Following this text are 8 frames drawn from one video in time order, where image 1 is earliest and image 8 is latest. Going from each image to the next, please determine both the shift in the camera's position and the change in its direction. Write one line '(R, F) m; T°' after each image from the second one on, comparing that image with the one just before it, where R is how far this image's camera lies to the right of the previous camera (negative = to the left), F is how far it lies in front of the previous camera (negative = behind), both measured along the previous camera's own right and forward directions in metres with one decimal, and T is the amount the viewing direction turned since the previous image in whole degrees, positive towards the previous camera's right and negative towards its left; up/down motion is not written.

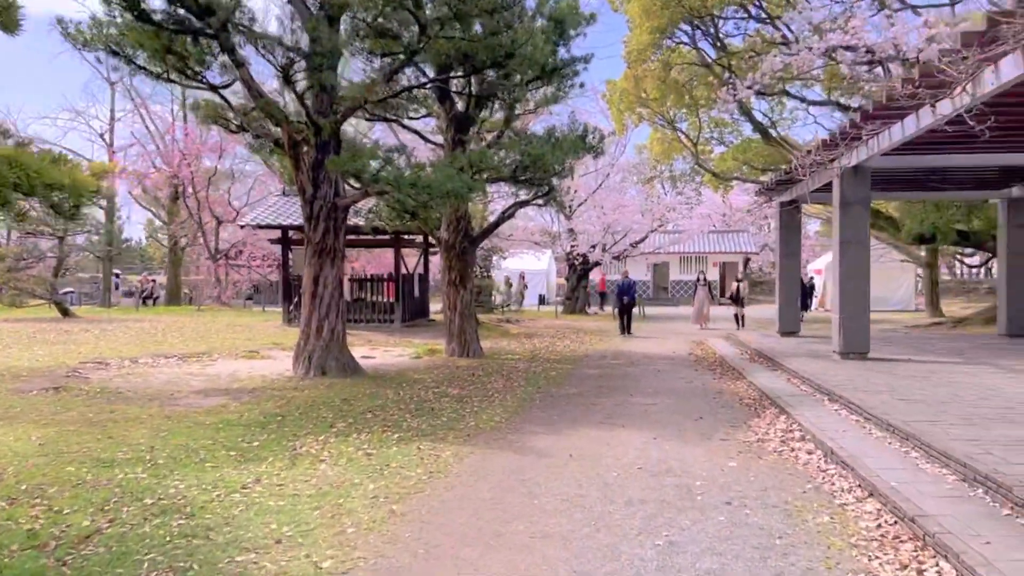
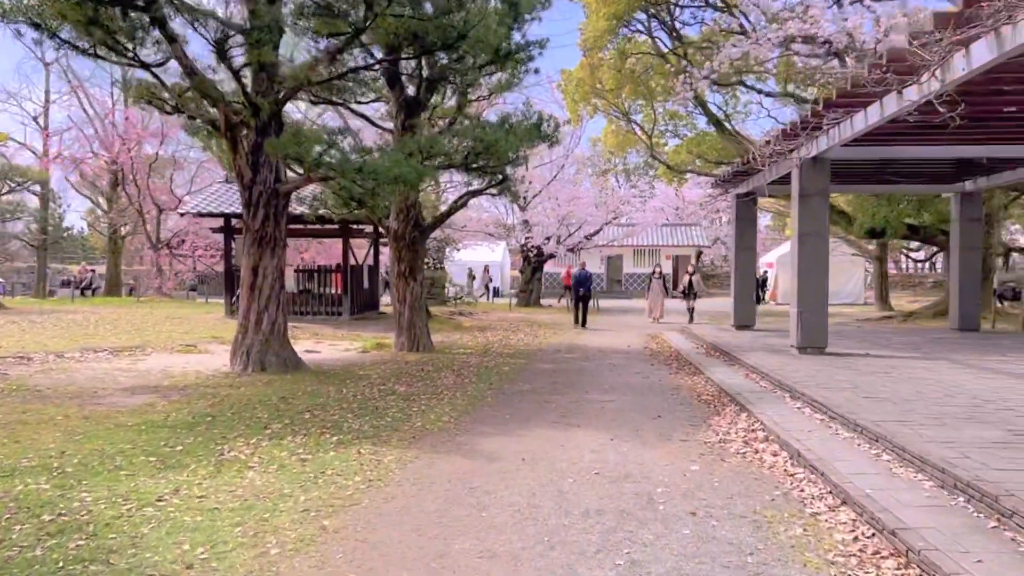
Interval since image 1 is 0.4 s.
(0.0, +0.4) m; +3°
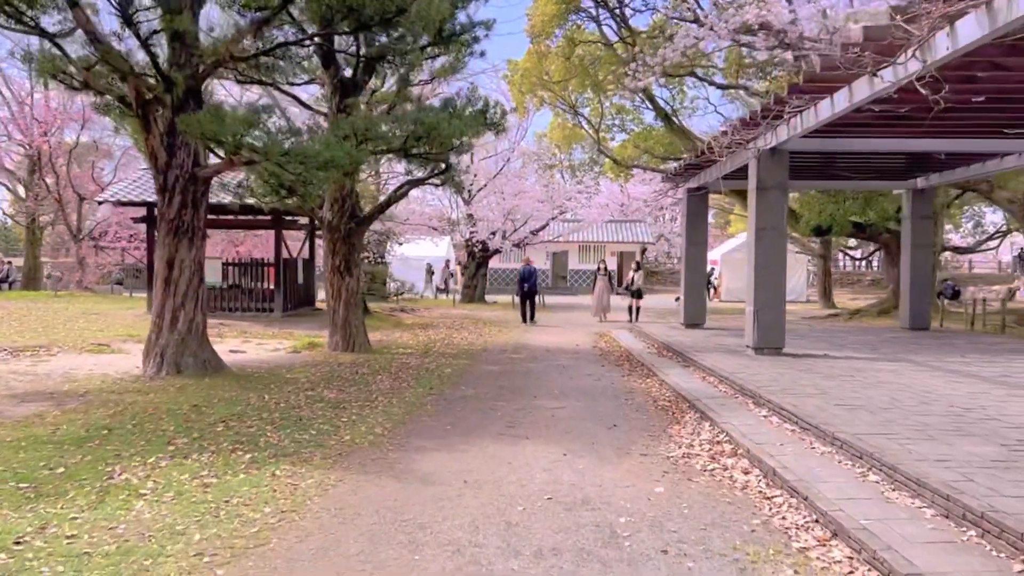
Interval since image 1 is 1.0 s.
(0.0, +0.7) m; +4°
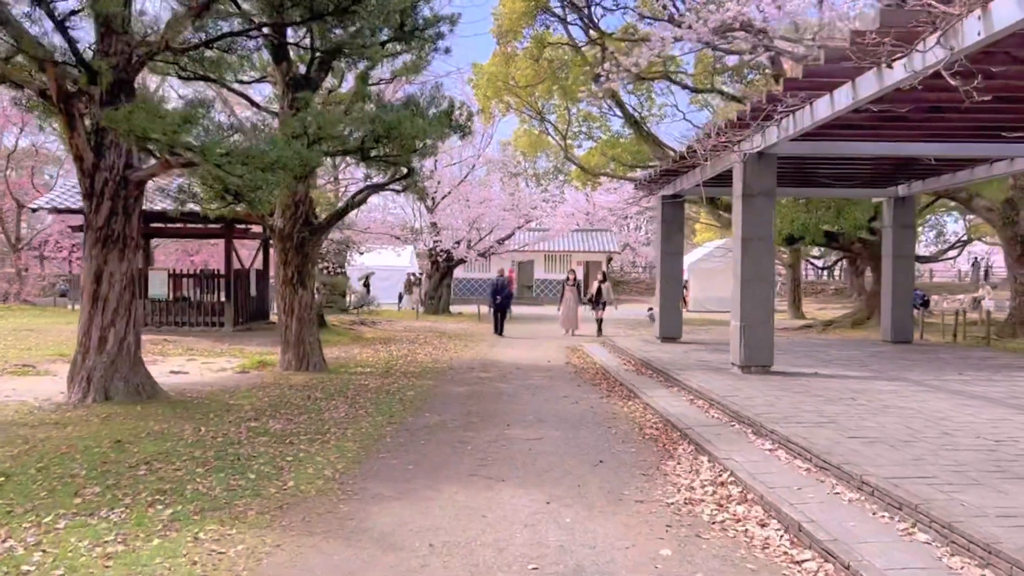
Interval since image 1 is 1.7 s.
(-0.1, +0.8) m; +3°
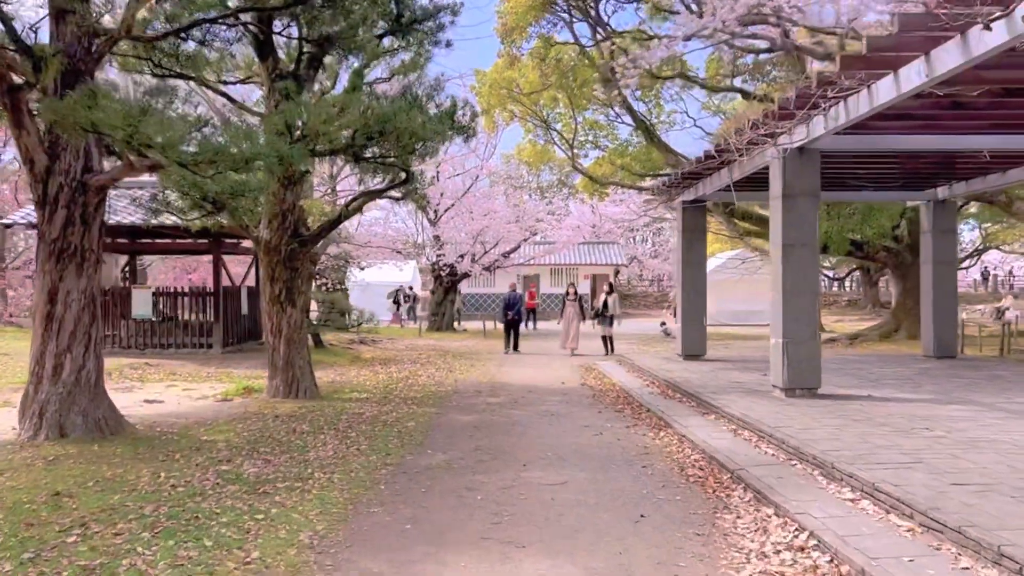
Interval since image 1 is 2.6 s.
(-0.1, +1.0) m; 0°
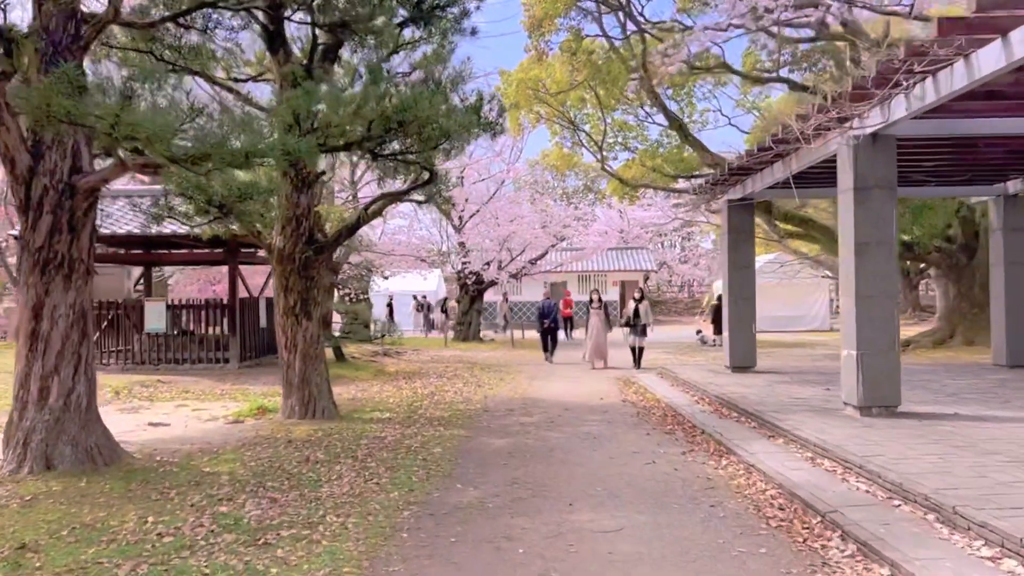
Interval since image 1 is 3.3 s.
(-0.1, +0.8) m; -2°
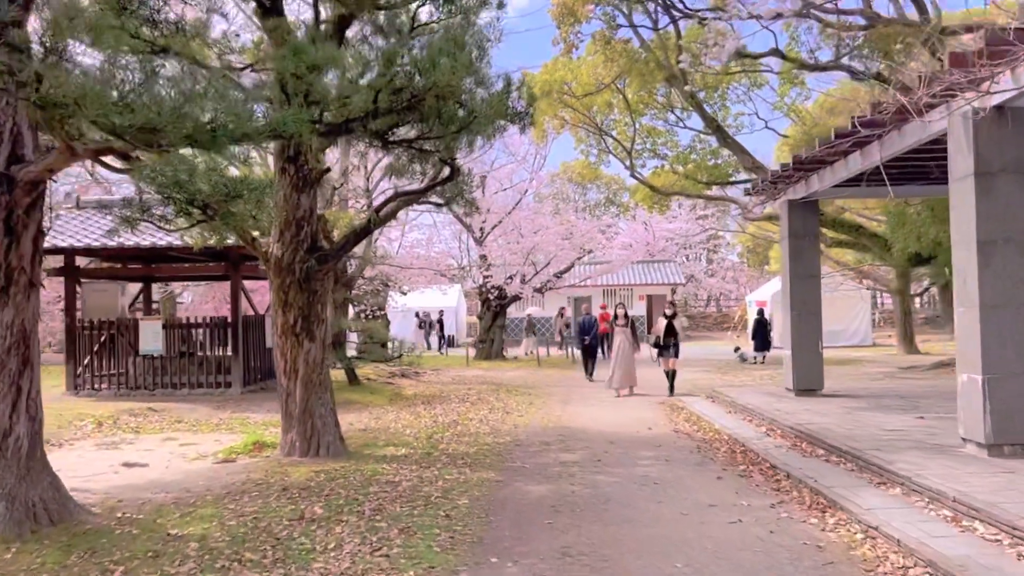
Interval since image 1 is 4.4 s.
(-0.1, +1.3) m; -1°
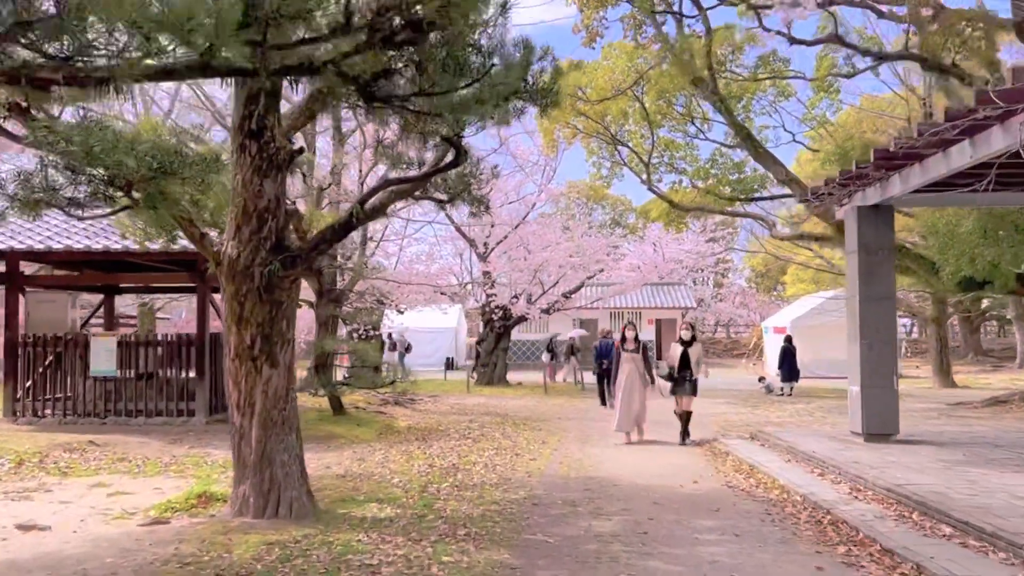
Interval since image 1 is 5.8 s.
(-0.1, +1.6) m; 0°
